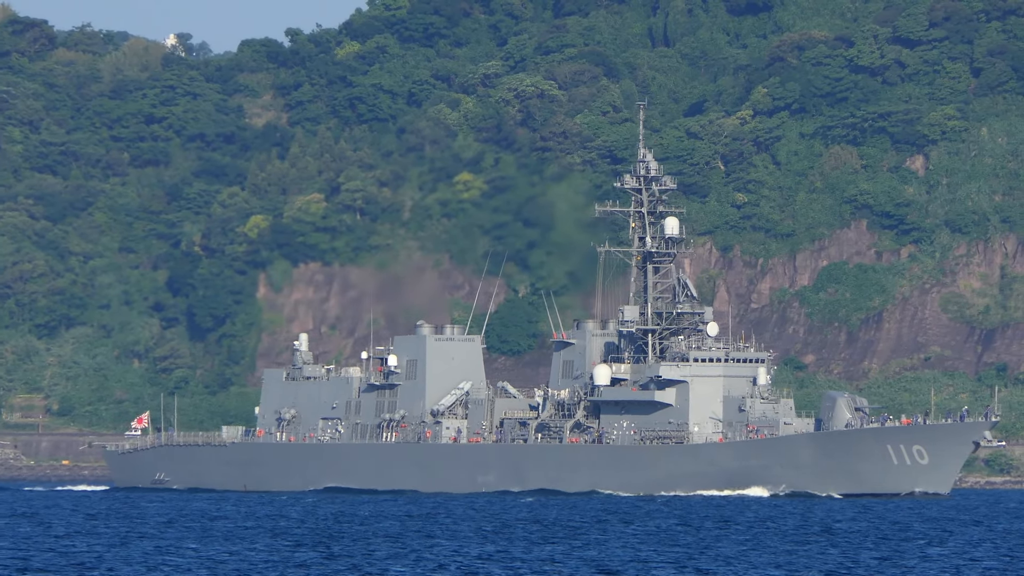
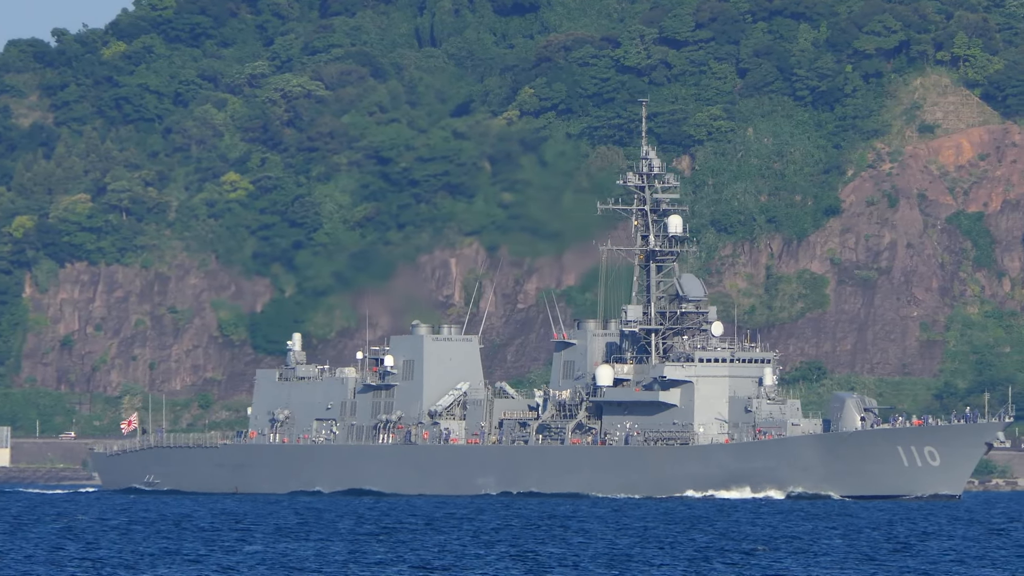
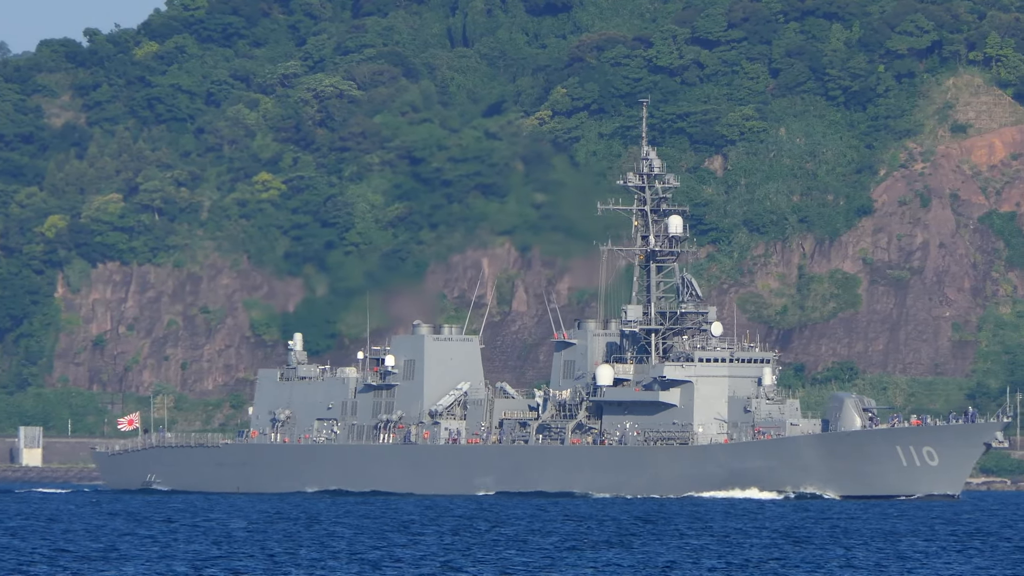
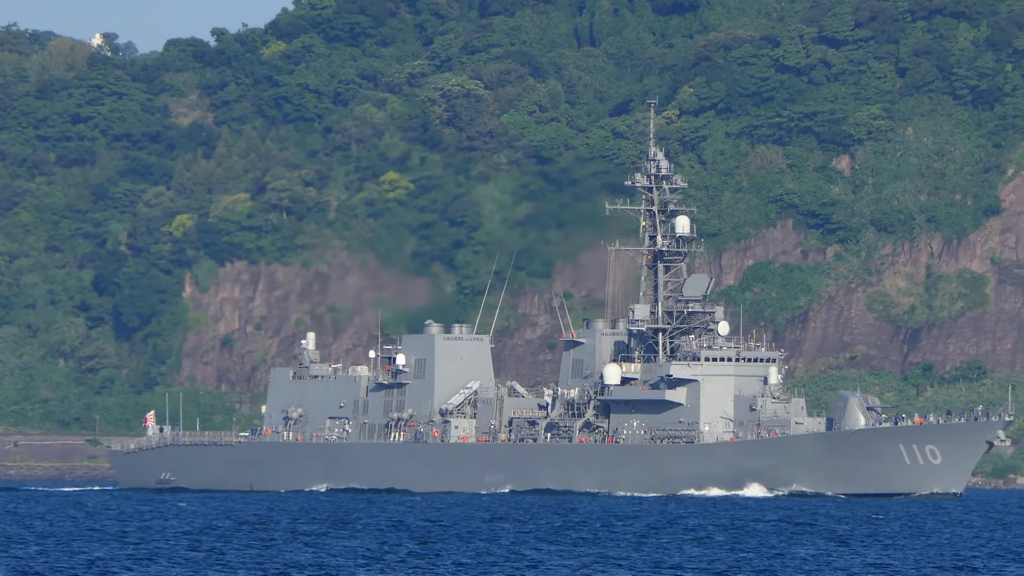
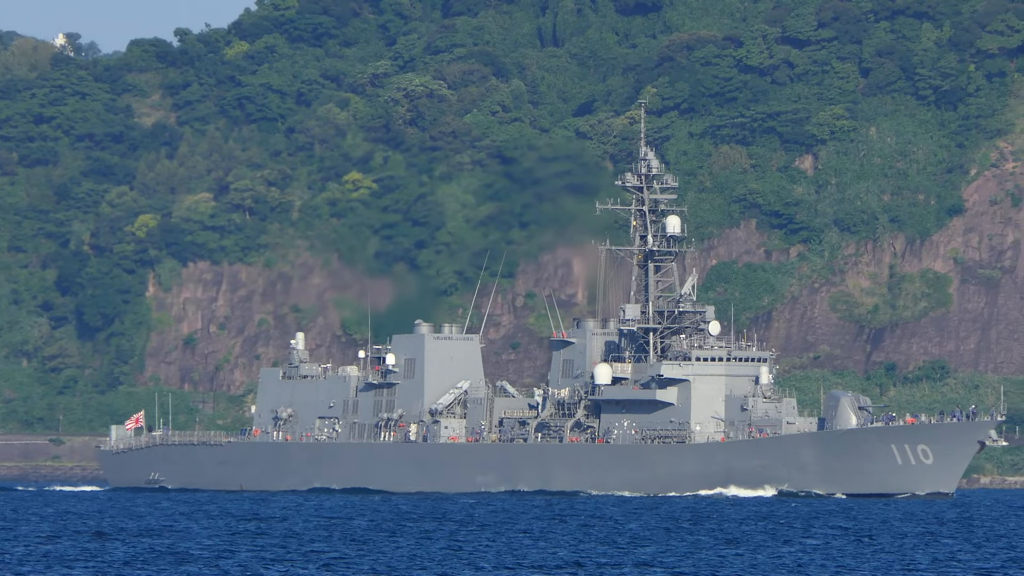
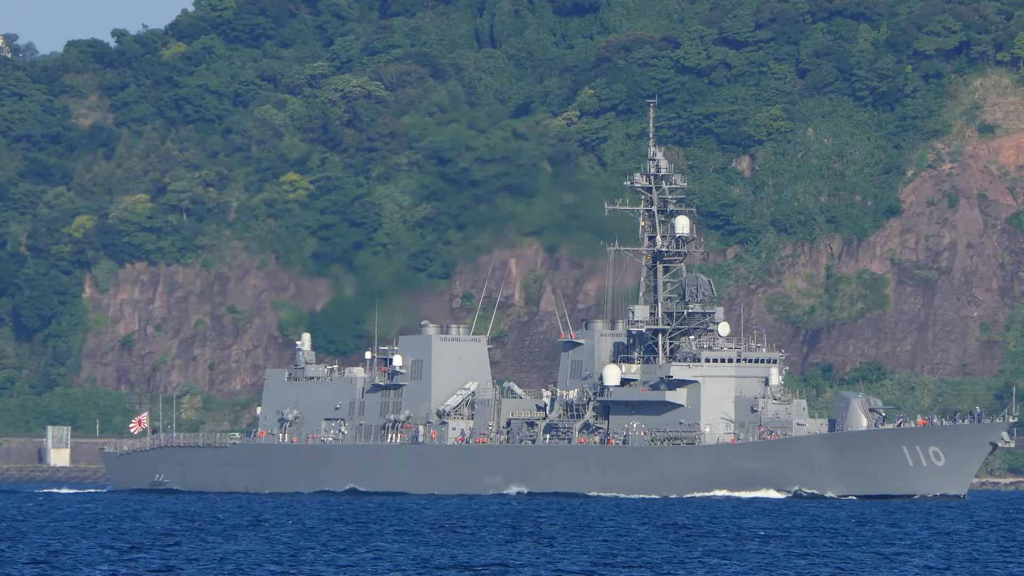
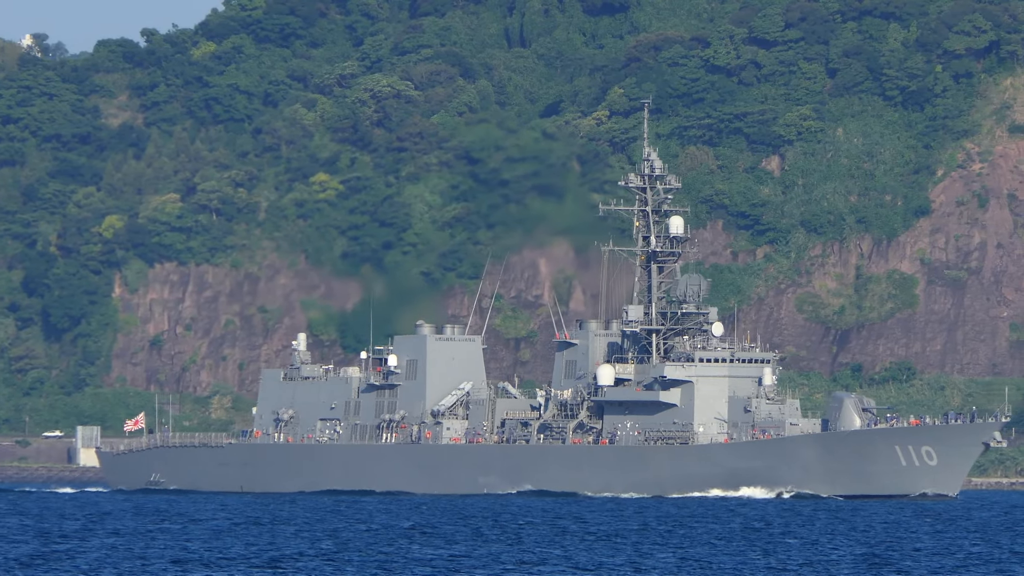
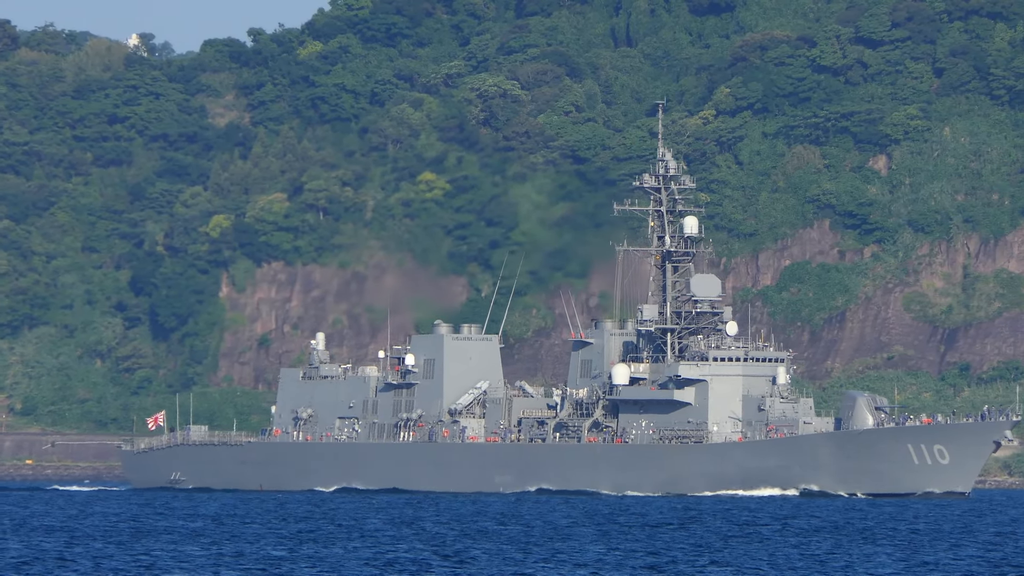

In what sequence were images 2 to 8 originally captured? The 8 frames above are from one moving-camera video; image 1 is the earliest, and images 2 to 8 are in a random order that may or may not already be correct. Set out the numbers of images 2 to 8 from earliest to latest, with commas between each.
8, 4, 5, 7, 6, 3, 2
